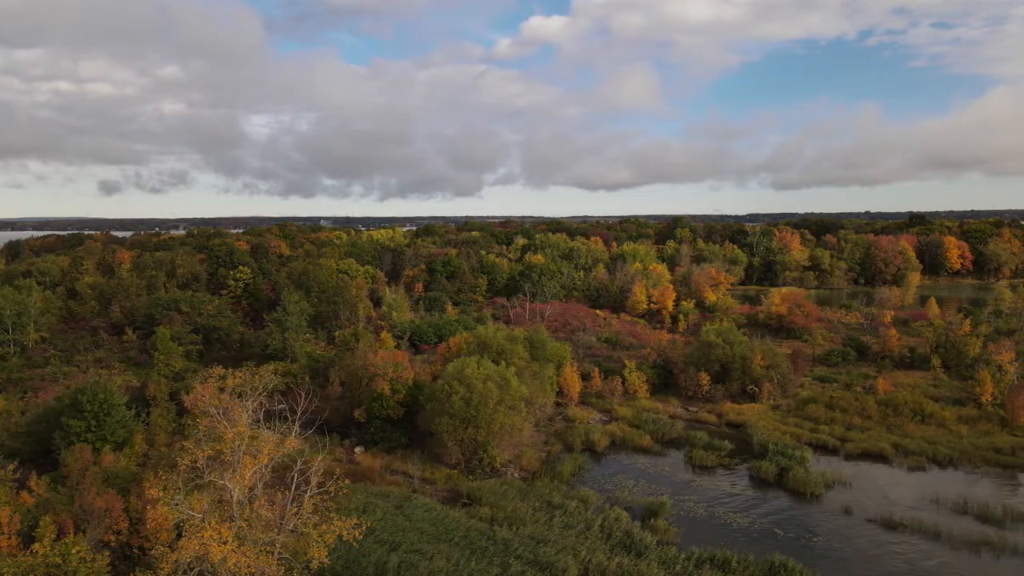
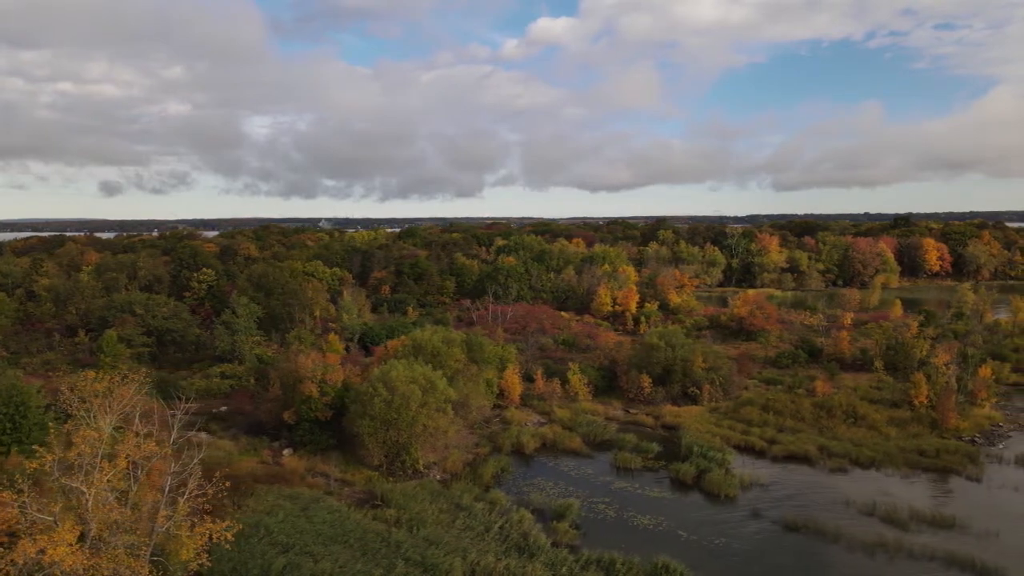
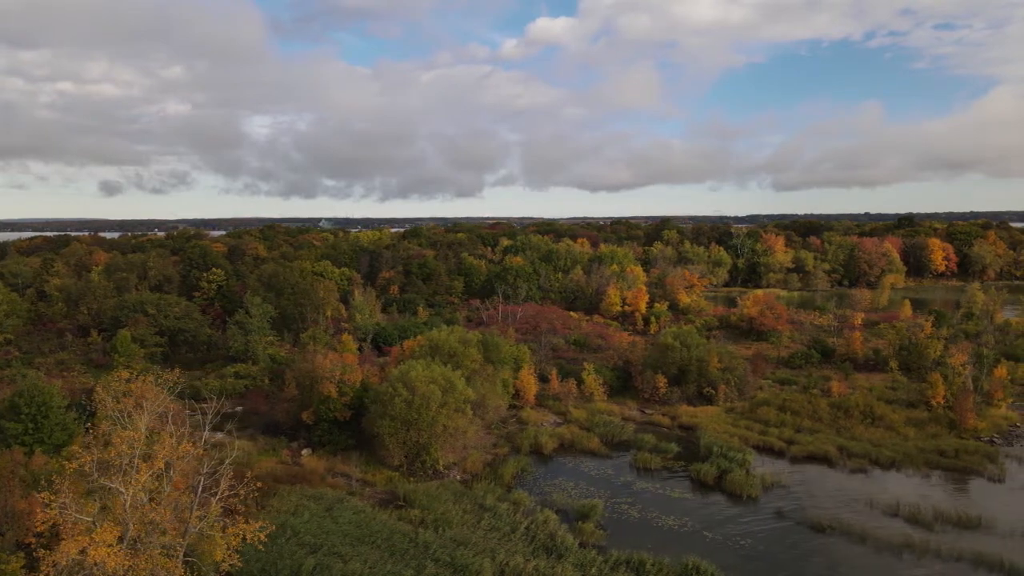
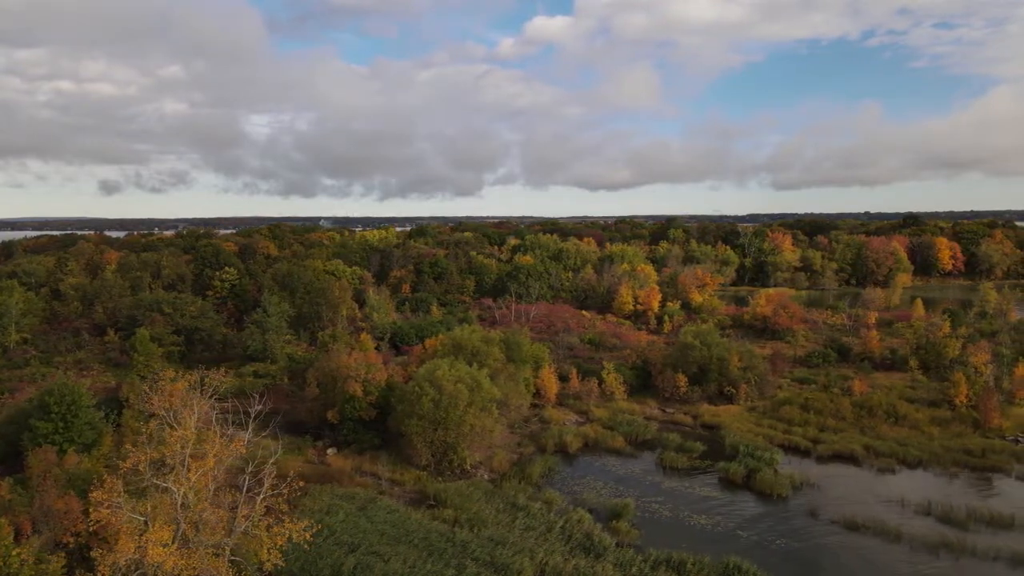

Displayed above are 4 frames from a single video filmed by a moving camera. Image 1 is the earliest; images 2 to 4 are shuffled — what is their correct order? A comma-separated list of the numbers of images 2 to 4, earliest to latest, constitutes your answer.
4, 3, 2
